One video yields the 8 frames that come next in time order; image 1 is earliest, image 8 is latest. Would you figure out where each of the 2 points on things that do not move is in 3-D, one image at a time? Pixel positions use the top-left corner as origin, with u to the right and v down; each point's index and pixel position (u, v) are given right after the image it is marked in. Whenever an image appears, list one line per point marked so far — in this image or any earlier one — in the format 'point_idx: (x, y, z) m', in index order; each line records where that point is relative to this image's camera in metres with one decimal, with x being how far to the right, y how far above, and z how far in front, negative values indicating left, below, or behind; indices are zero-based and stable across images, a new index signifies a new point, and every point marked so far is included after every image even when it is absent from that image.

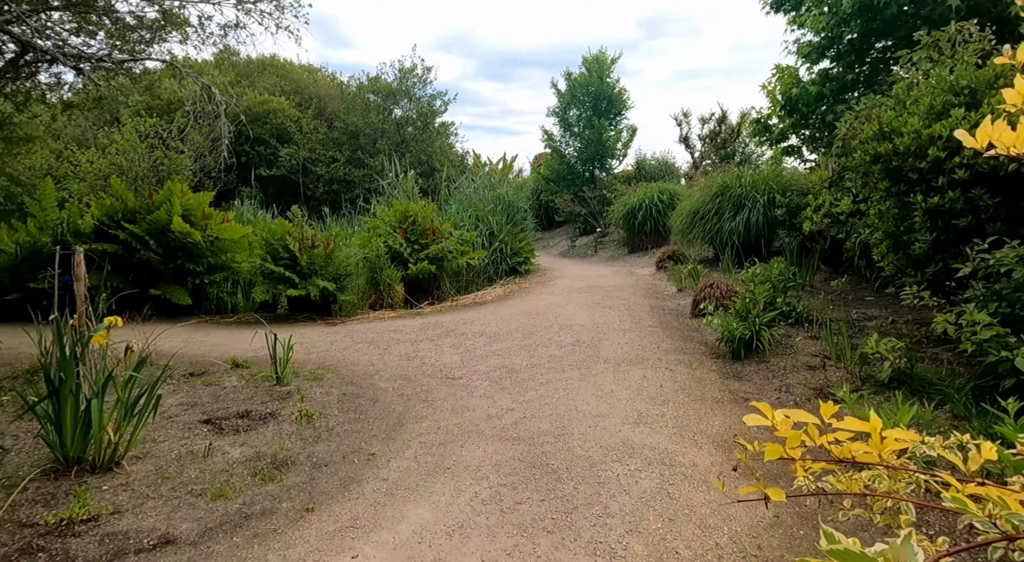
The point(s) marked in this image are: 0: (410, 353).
0: (-0.7, -0.5, +4.1) m
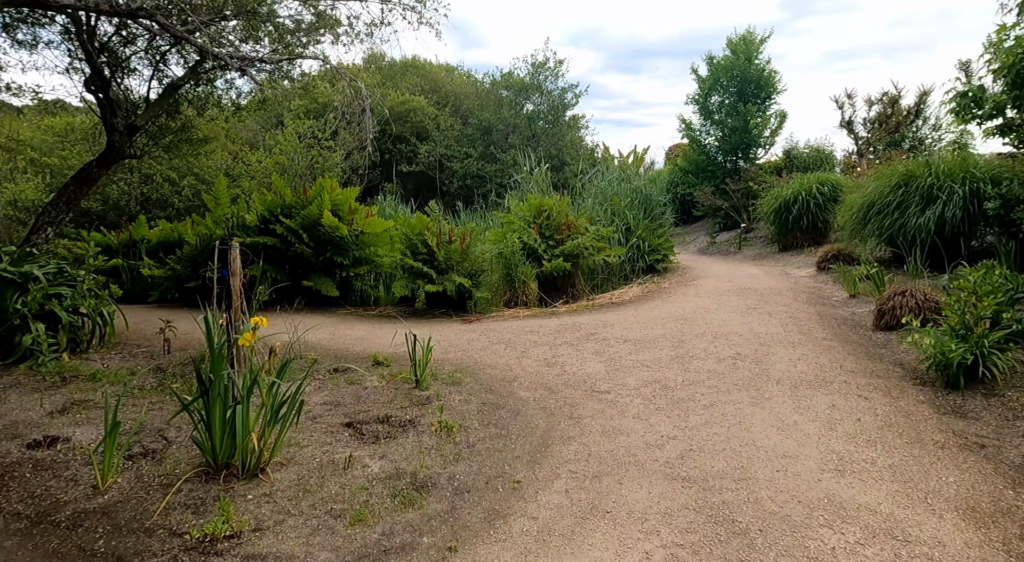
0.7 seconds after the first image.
0: (+0.2, -0.5, +3.8) m
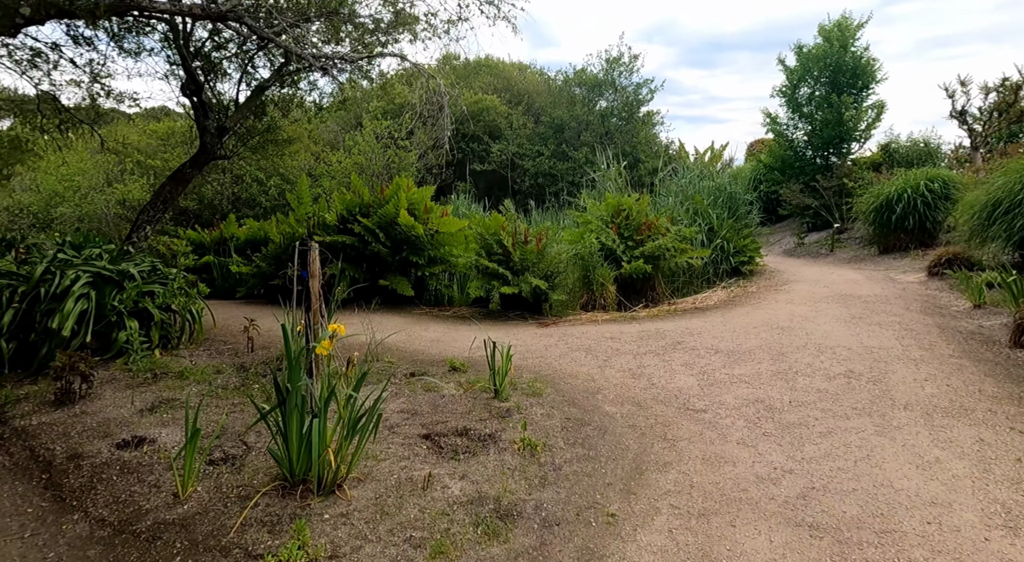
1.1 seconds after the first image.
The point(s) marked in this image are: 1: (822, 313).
0: (+0.7, -0.5, +3.6) m
1: (+2.6, -0.3, +4.9) m
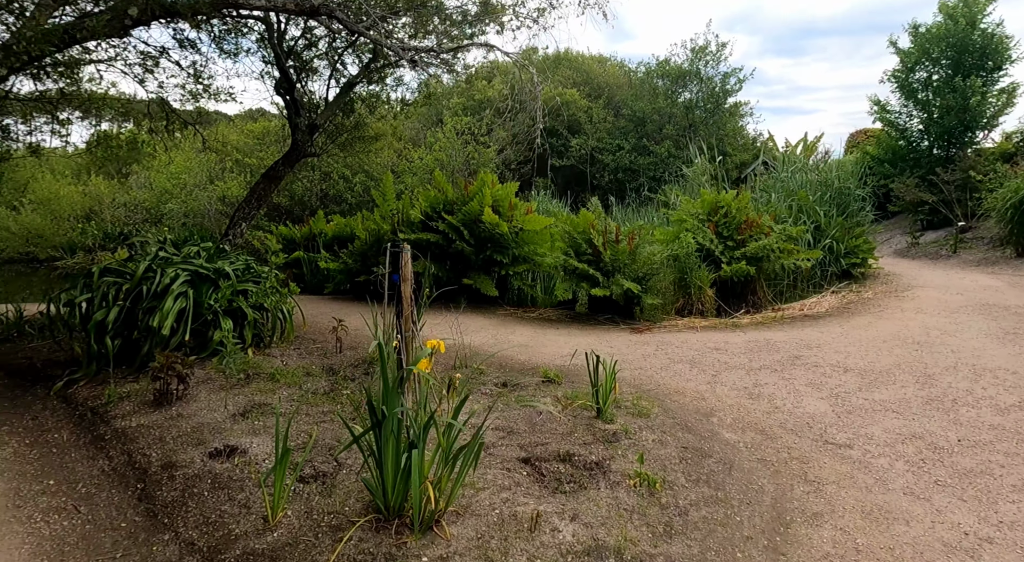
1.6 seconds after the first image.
0: (+1.3, -0.6, +3.2) m
1: (+3.3, -0.3, +4.3) m
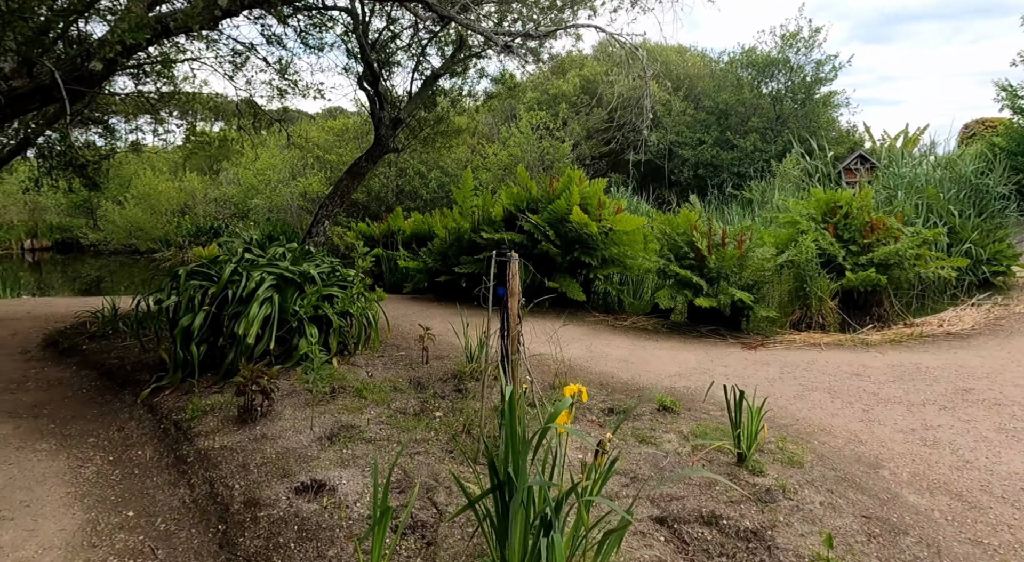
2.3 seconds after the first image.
0: (+1.8, -0.7, +2.7) m
1: (+3.9, -0.4, +3.5) m
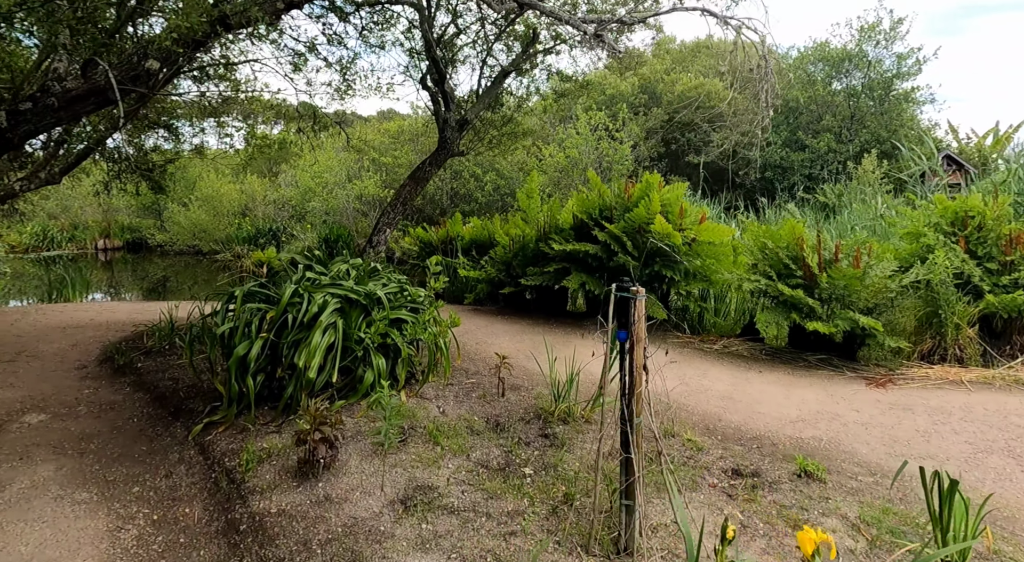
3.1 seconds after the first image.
0: (+2.2, -0.8, +2.0) m
1: (+4.4, -0.6, +2.7) m
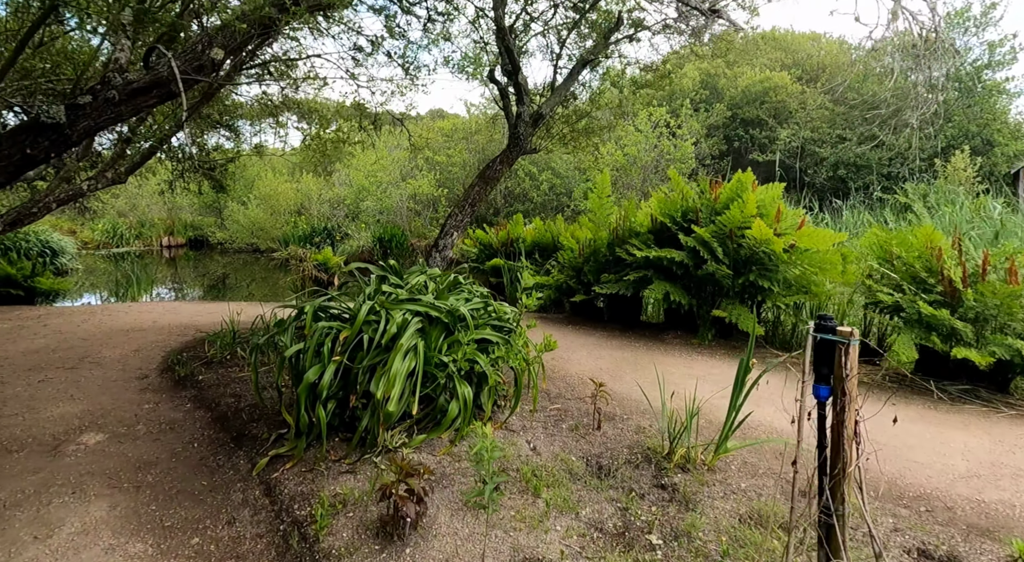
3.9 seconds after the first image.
0: (+2.6, -0.9, +1.4) m
1: (+4.8, -0.8, +1.9) m
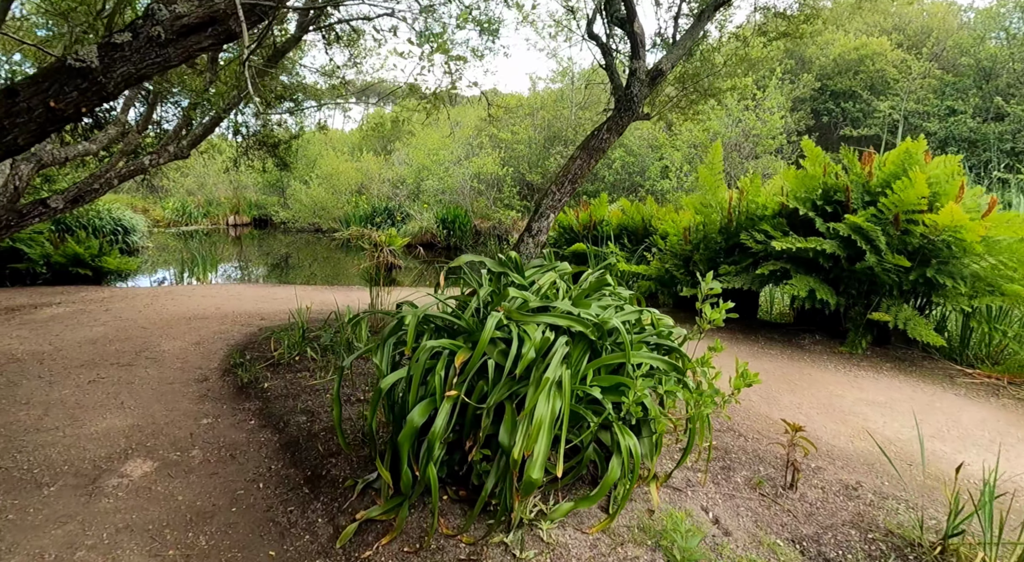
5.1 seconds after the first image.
0: (+3.0, -1.0, +0.3) m
1: (+5.3, -0.9, +0.7) m
